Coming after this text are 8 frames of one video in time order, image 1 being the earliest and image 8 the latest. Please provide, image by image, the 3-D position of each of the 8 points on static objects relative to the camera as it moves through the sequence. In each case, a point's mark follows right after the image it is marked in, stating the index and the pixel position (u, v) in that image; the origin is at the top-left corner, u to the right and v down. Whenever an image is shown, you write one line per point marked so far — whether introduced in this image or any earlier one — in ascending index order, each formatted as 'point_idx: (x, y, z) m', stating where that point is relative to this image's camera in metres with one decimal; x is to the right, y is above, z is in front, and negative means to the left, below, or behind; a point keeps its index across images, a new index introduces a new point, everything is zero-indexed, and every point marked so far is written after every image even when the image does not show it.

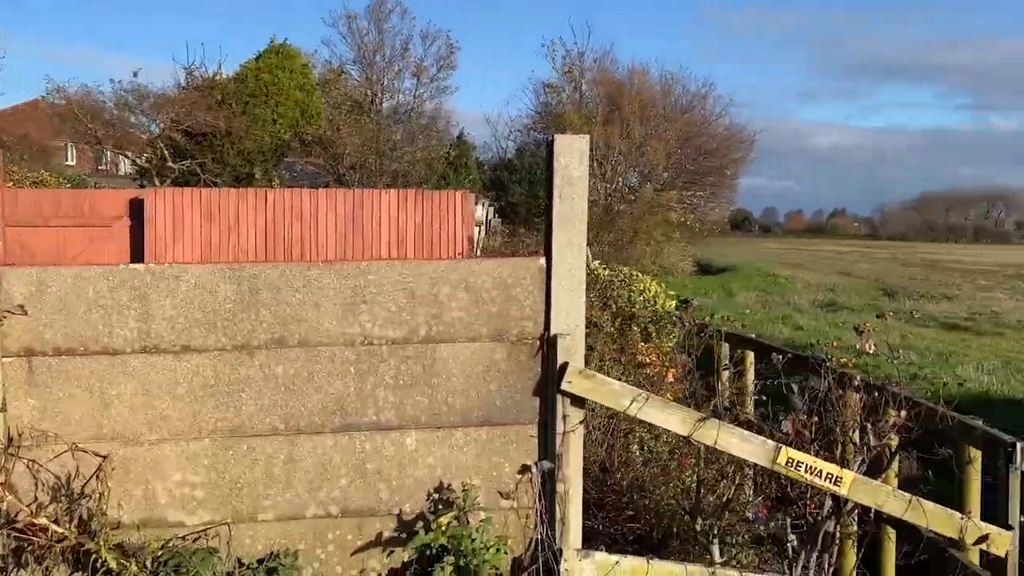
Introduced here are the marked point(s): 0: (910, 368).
0: (+4.9, -1.0, +11.9) m
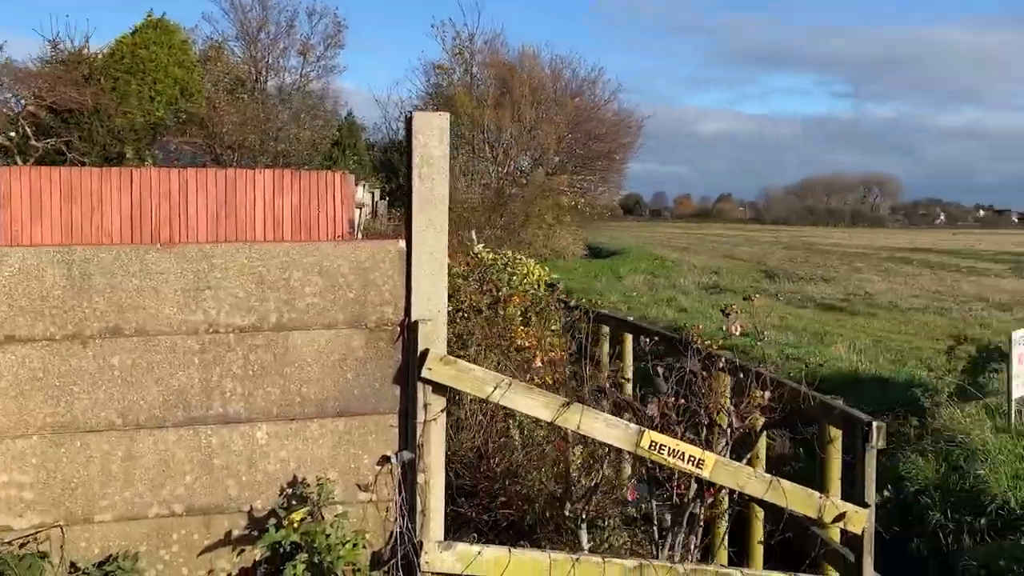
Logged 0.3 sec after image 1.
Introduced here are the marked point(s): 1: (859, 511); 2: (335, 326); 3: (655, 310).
0: (+3.4, -0.8, +12.2) m
1: (+1.3, -0.8, +3.7) m
2: (-0.6, -0.1, +3.4) m
3: (+2.8, -0.4, +18.5) m
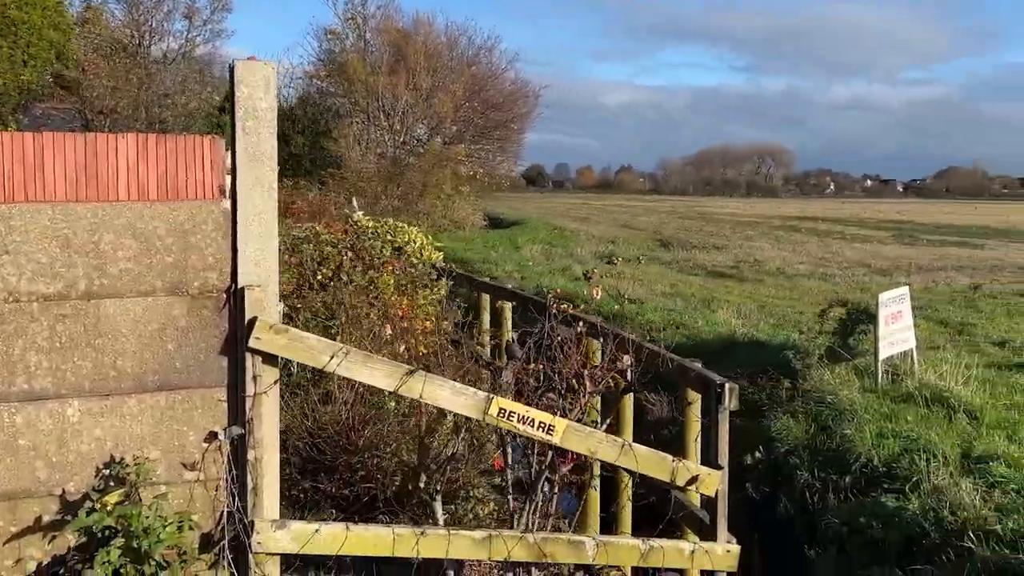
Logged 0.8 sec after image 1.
0: (+2.0, -0.3, +12.4) m
1: (+0.8, -0.7, +3.7) m
2: (-1.2, 0.0, +3.2) m
3: (+0.7, +0.2, +18.6) m
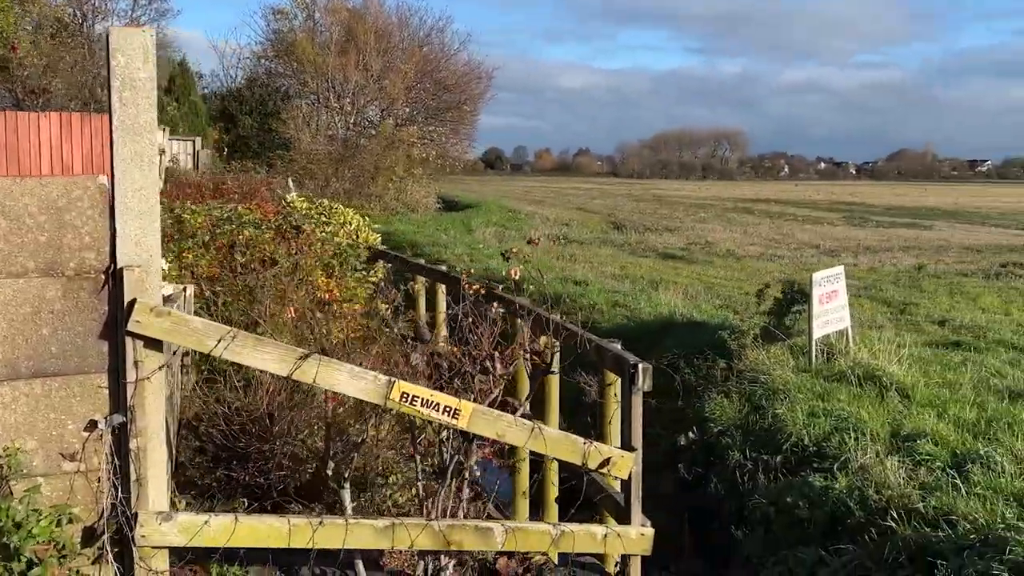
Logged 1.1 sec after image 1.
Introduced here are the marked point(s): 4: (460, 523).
0: (+1.3, -0.1, +12.3) m
1: (+0.4, -0.6, +3.6) m
2: (-1.5, 0.0, +3.0) m
3: (-0.2, +0.5, +18.4) m
4: (-0.2, -0.8, +3.3) m
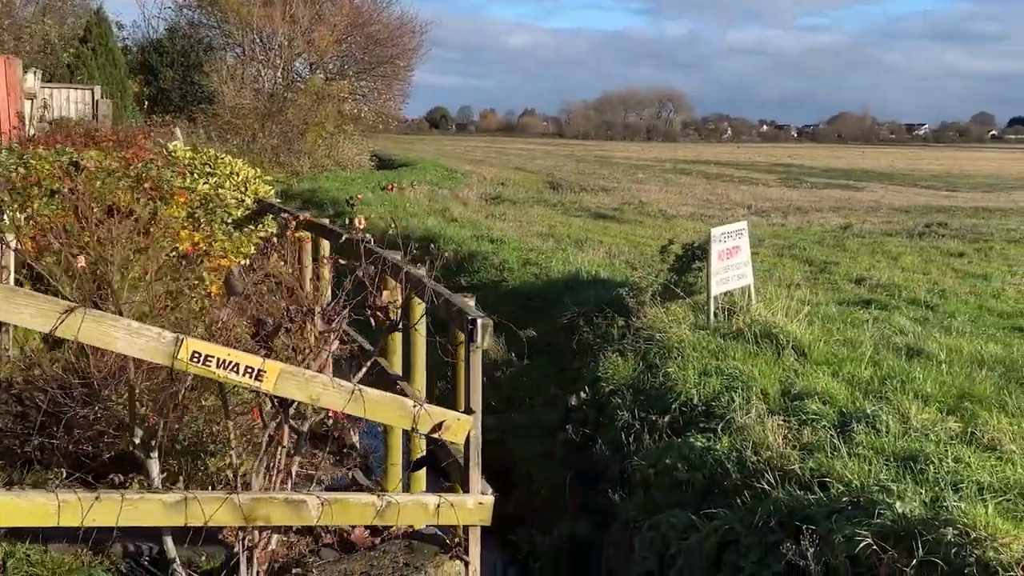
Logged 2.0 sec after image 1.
0: (+0.2, +0.4, +12.0) m
1: (-0.2, -0.4, +3.3) m
2: (-2.0, +0.2, +2.5) m
3: (-1.7, +1.3, +18.0) m
4: (-0.8, -0.6, +3.0) m
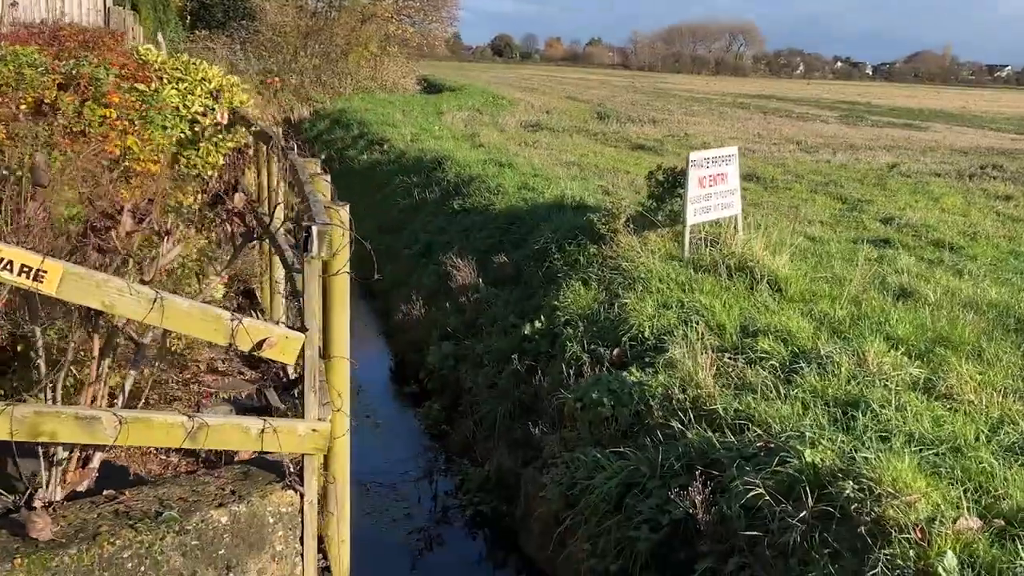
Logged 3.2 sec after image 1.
0: (+0.3, +1.3, +11.6) m
1: (-0.7, -0.1, +3.0) m
2: (-2.6, +0.5, +2.3) m
3: (-1.3, +2.6, +17.6) m
4: (-1.3, -0.3, +2.7) m
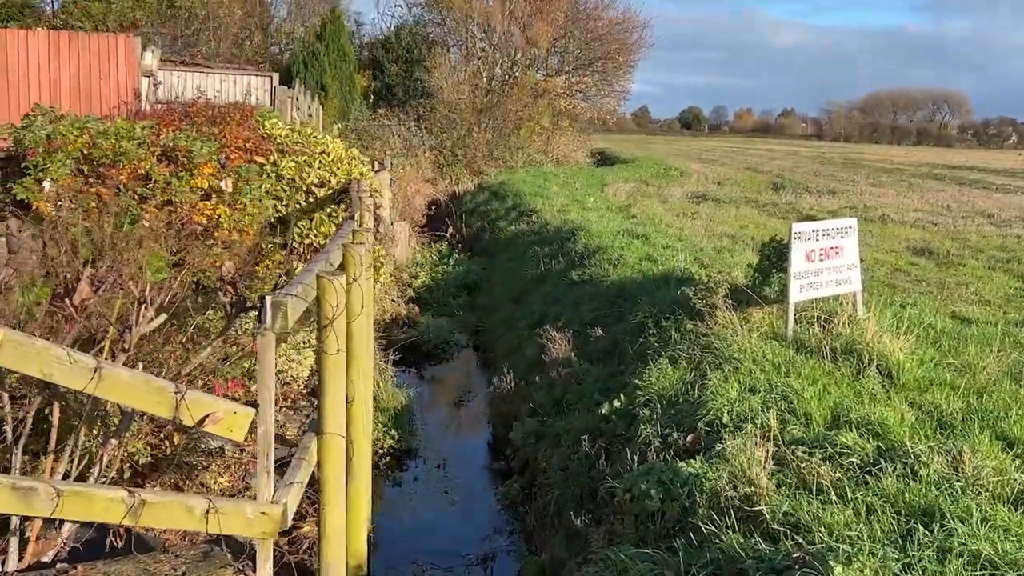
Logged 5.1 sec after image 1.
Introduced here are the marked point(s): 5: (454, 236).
0: (+1.8, +0.4, +11.2) m
1: (-0.8, -0.4, +2.8) m
2: (-2.7, +0.4, +2.6) m
3: (+1.4, +1.3, +17.5) m
4: (-1.4, -0.5, +2.7) m
5: (-1.2, +1.1, +19.7) m
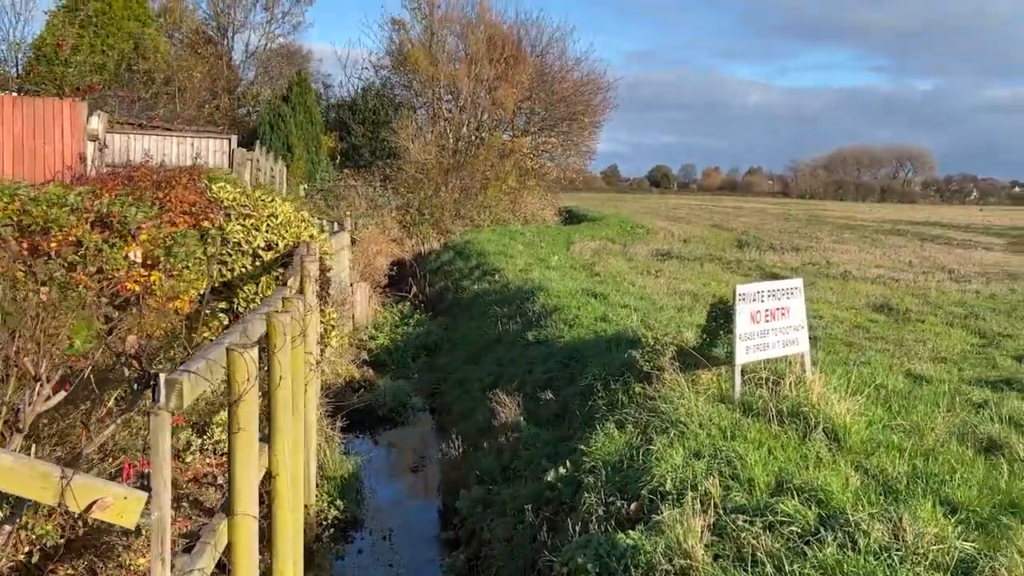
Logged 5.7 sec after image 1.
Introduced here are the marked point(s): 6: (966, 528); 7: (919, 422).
0: (+1.2, -0.3, +11.2) m
1: (-1.1, -0.6, +2.7) m
2: (-3.0, +0.2, +2.4) m
3: (+0.7, +0.3, +17.5) m
4: (-1.7, -0.7, +2.5) m
5: (-1.9, -0.2, +19.6) m
6: (+2.0, -1.1, +4.4) m
7: (+2.6, -0.9, +6.2) m
